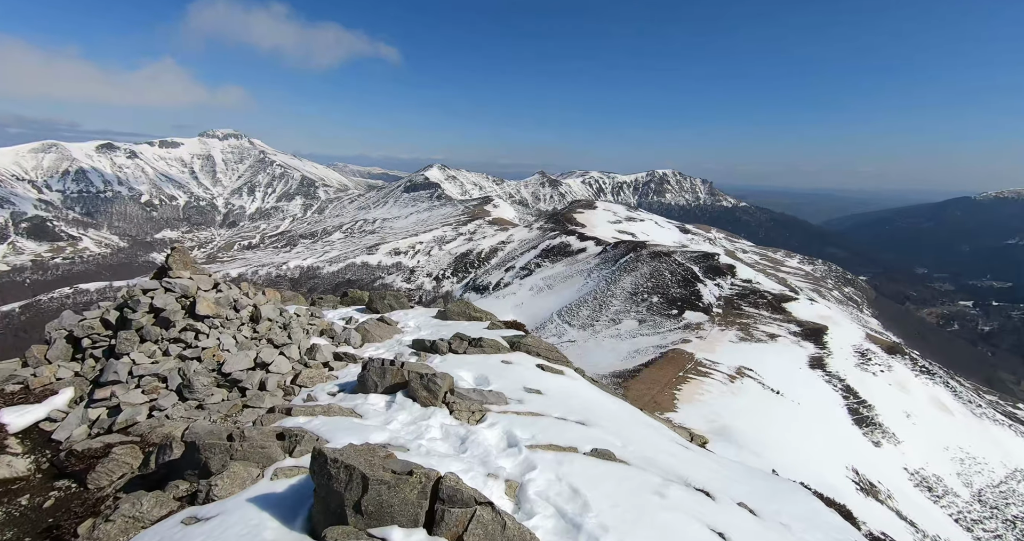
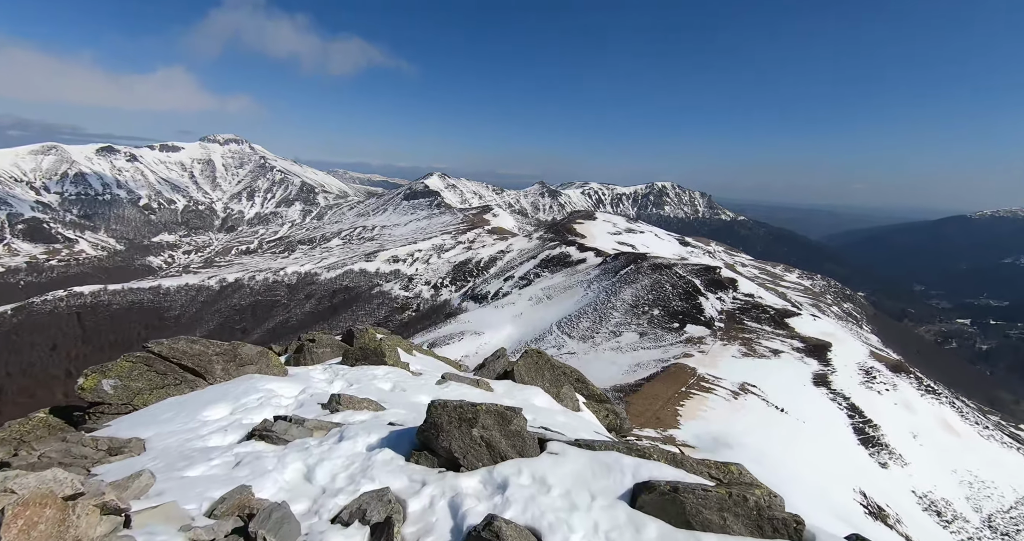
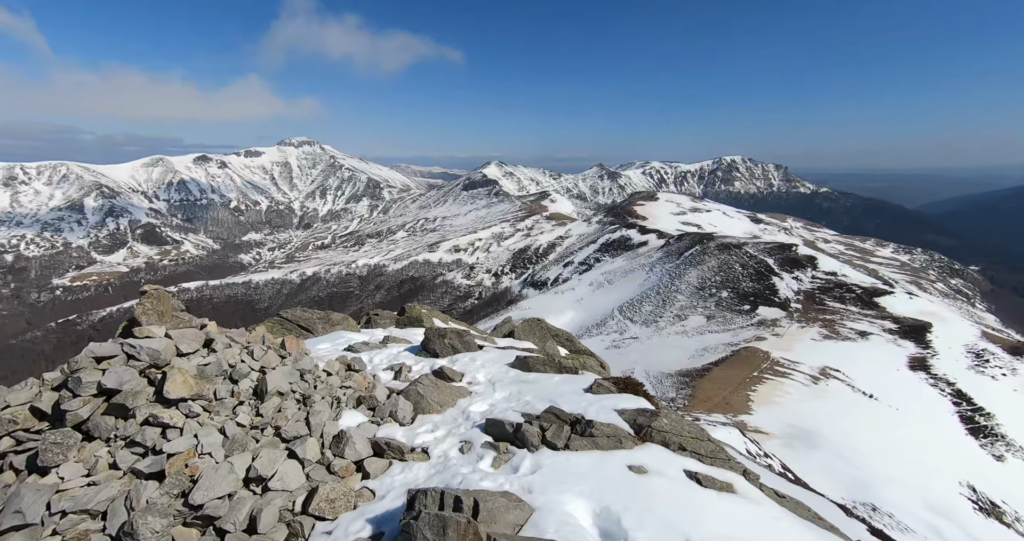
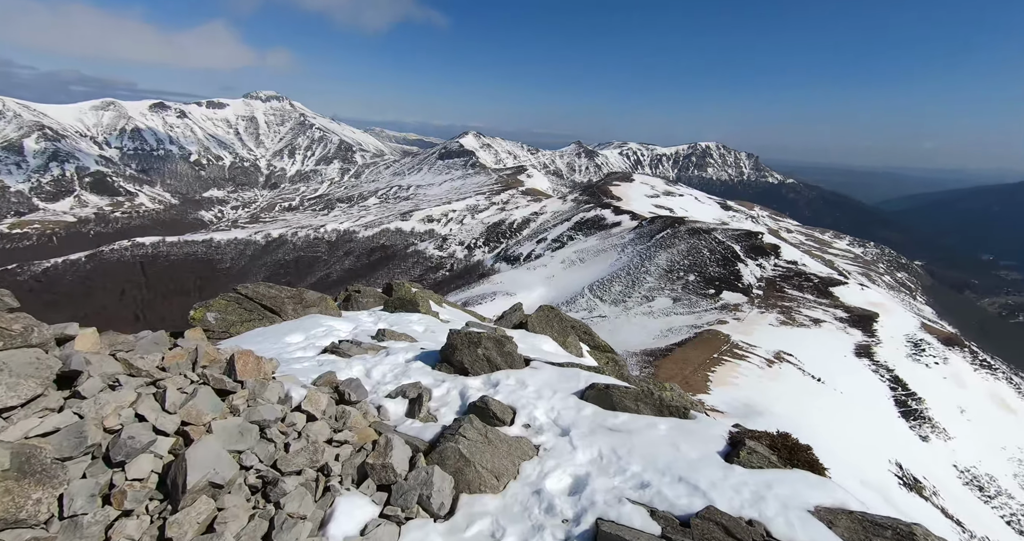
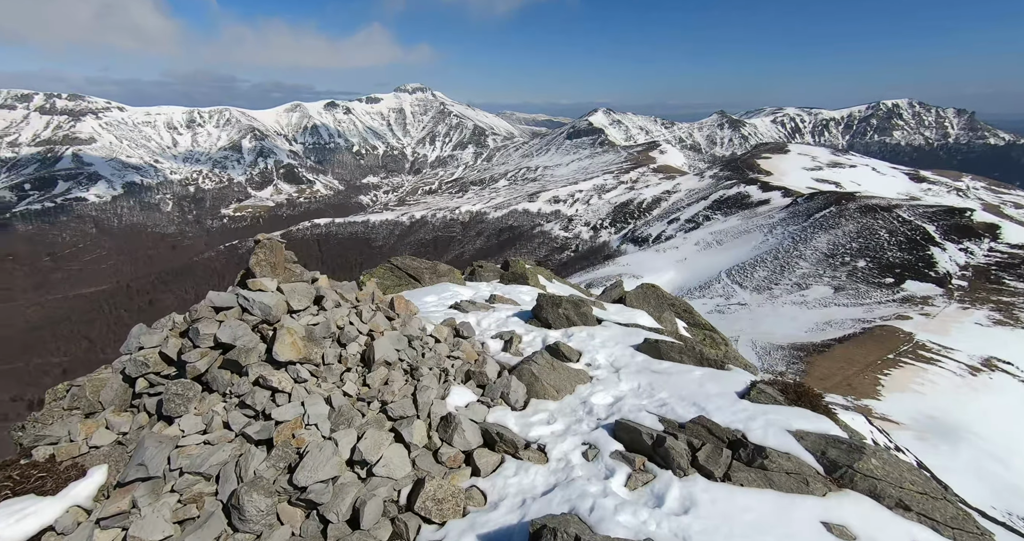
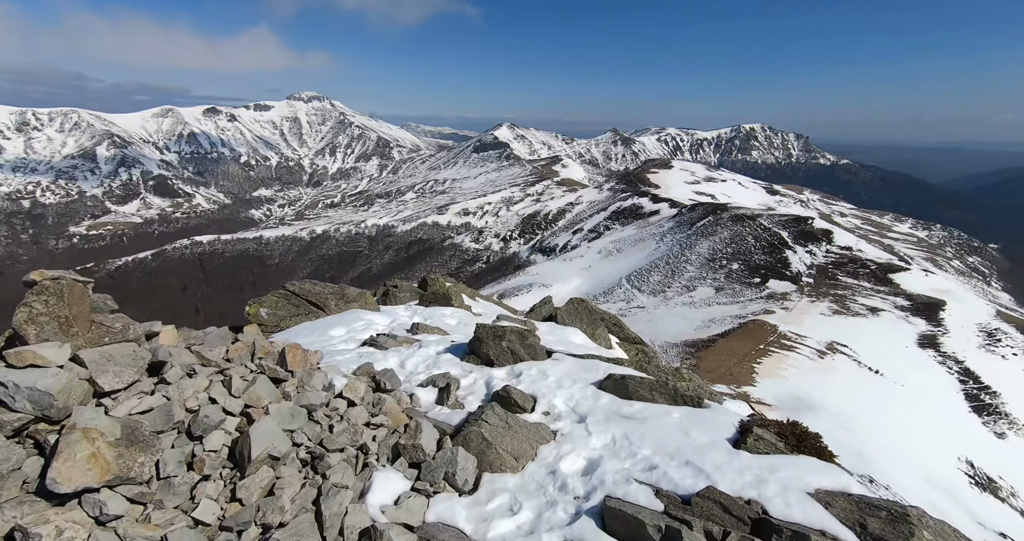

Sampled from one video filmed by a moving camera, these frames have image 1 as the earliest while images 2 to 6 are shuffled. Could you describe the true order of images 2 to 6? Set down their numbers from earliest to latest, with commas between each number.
3, 5, 6, 4, 2
